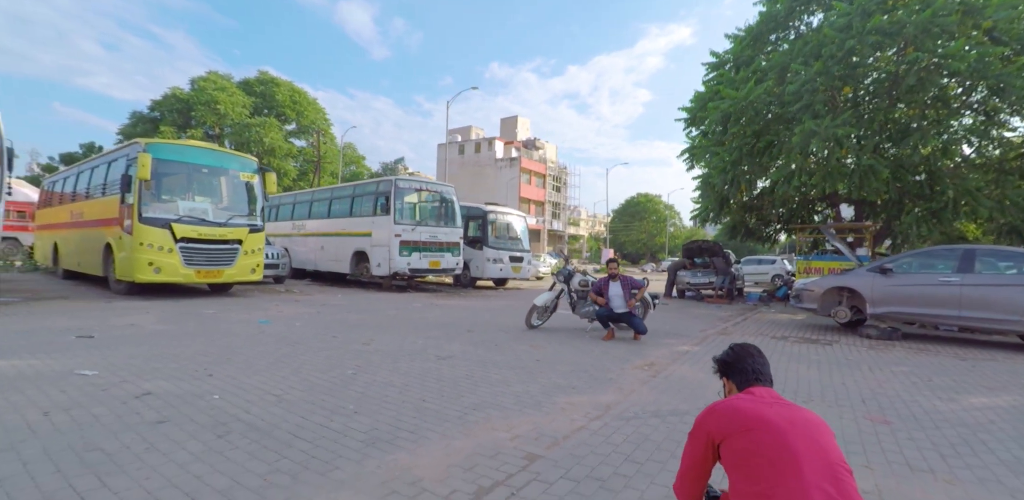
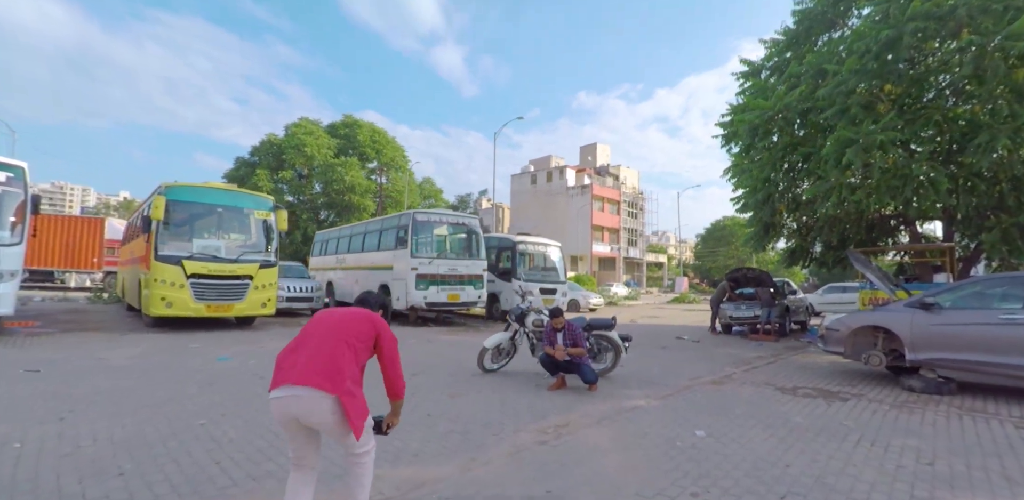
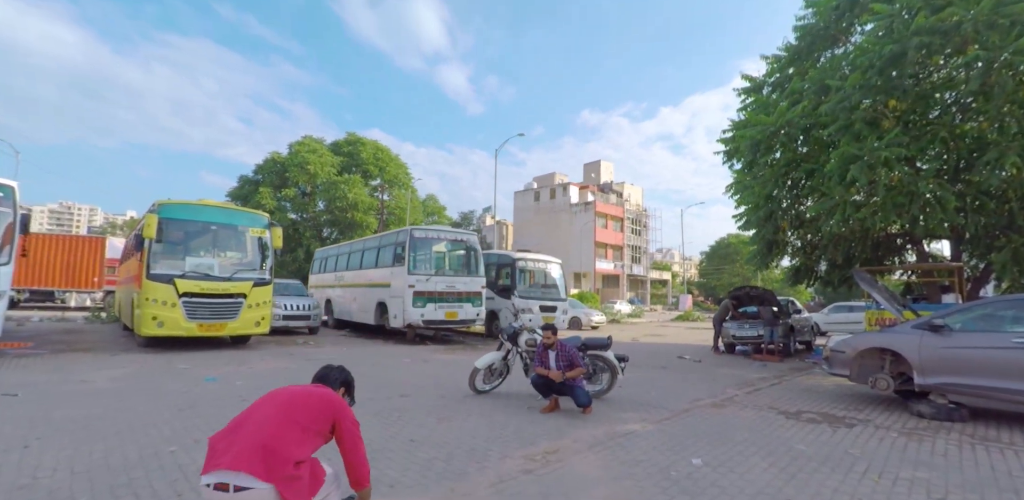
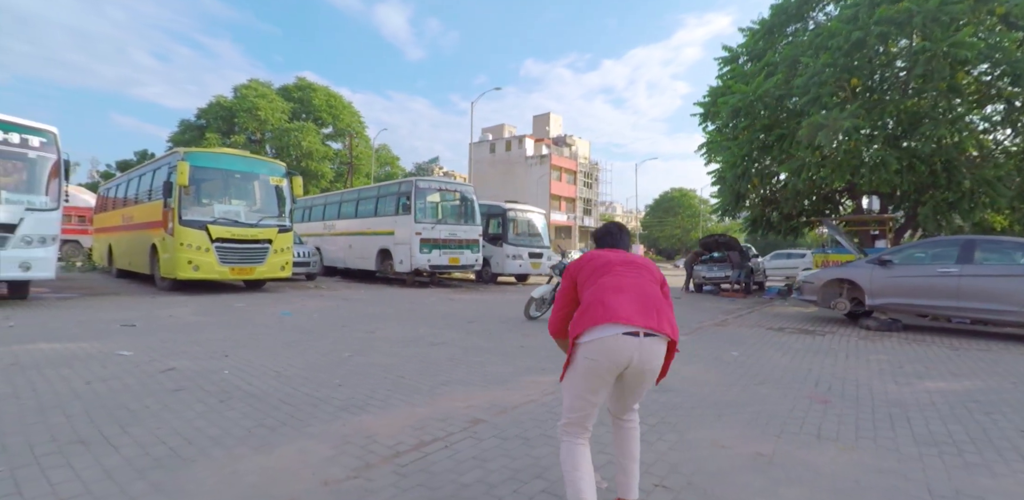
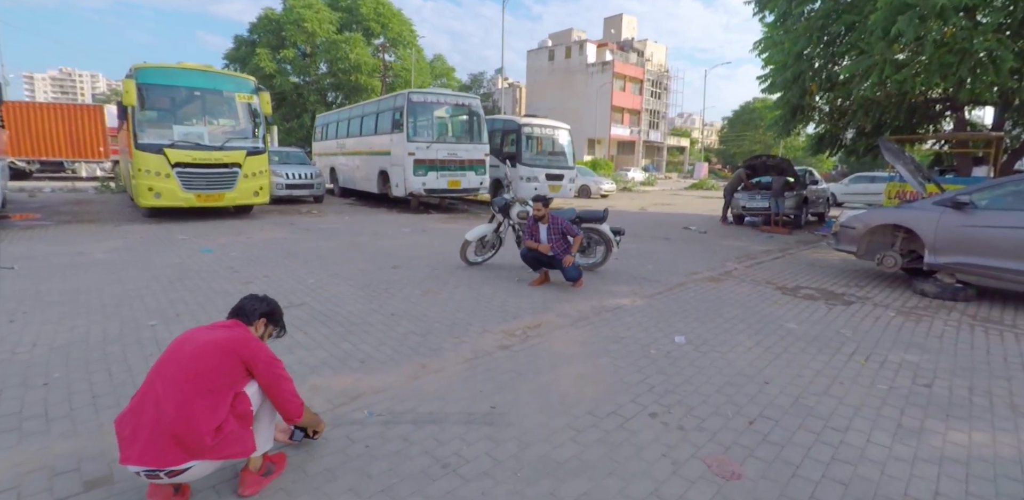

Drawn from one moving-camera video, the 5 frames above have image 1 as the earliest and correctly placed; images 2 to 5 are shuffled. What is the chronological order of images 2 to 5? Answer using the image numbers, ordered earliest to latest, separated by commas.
4, 2, 3, 5
